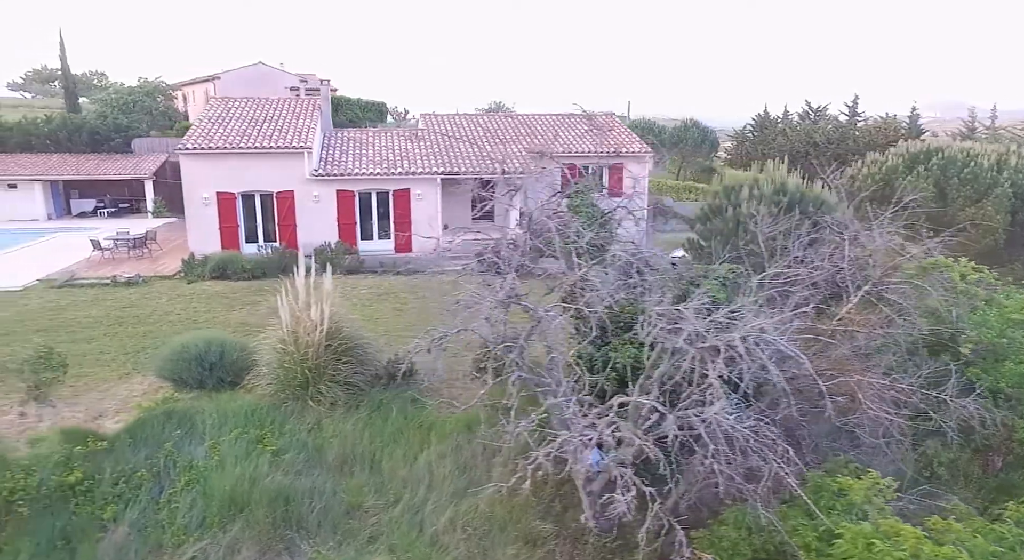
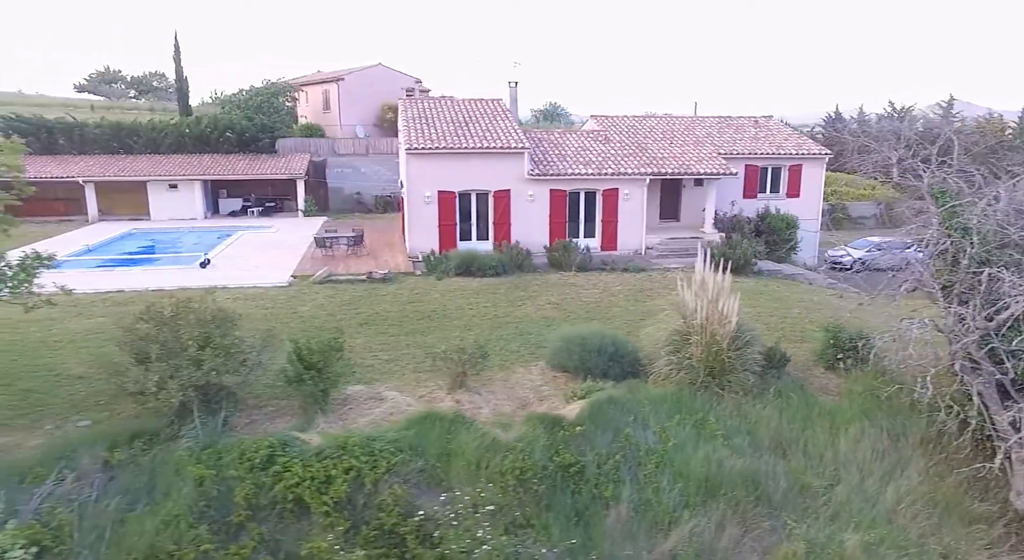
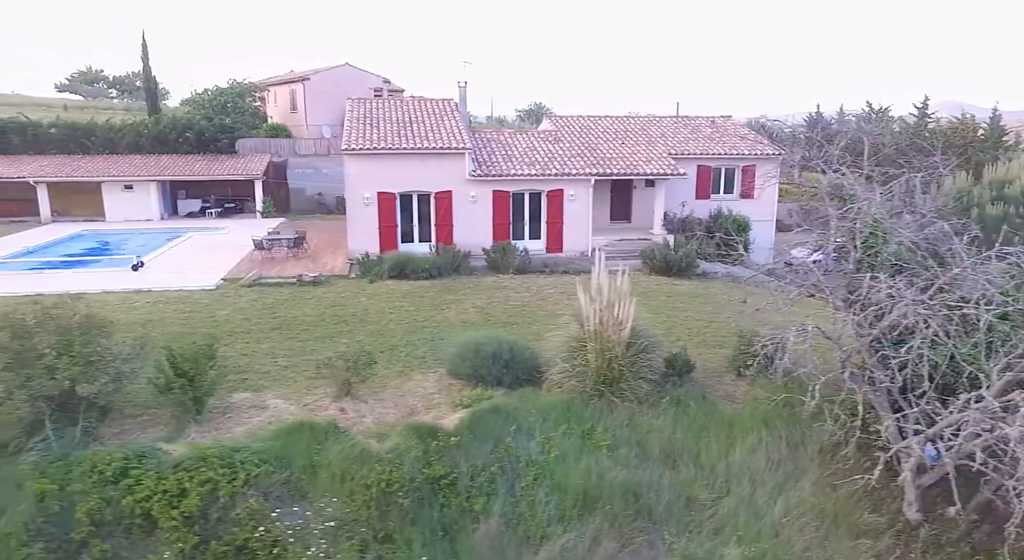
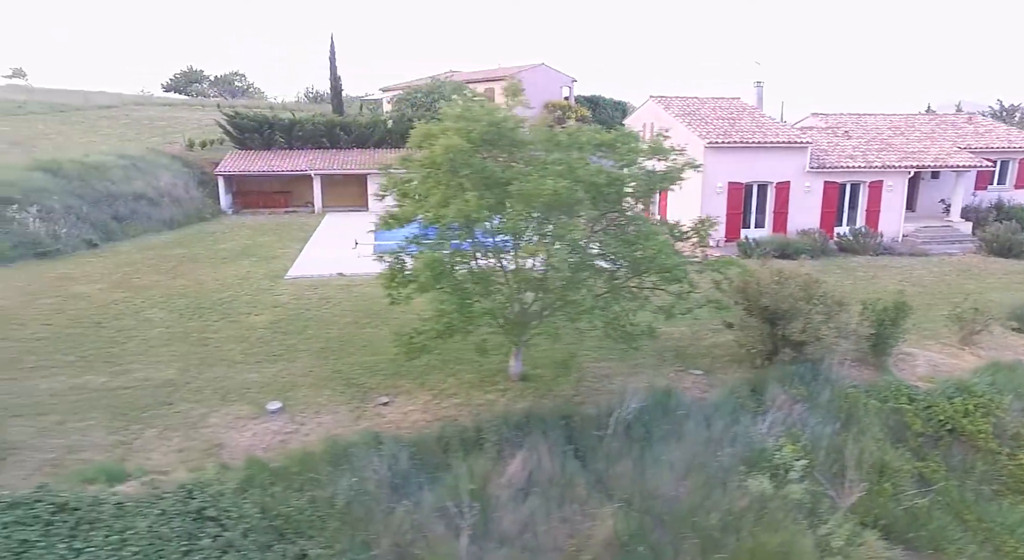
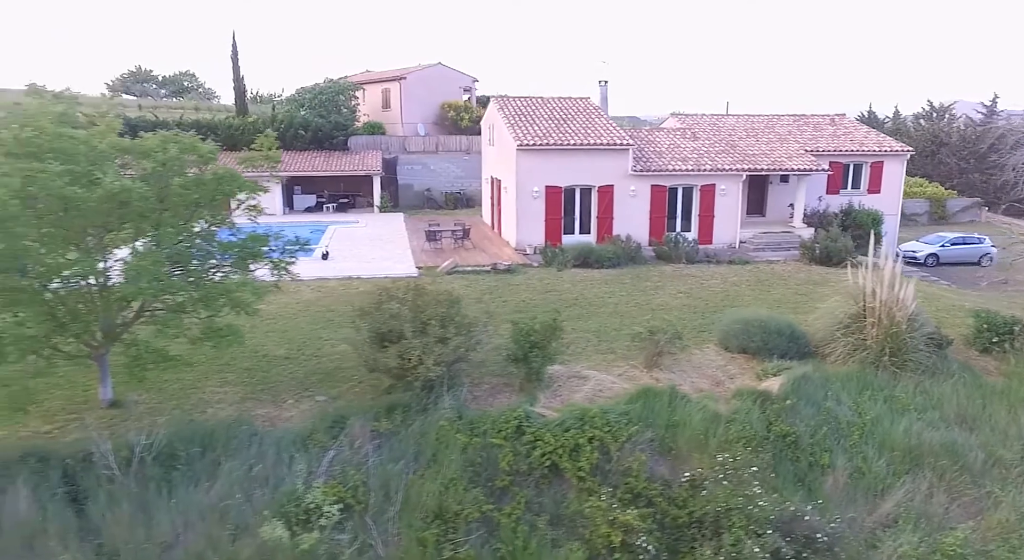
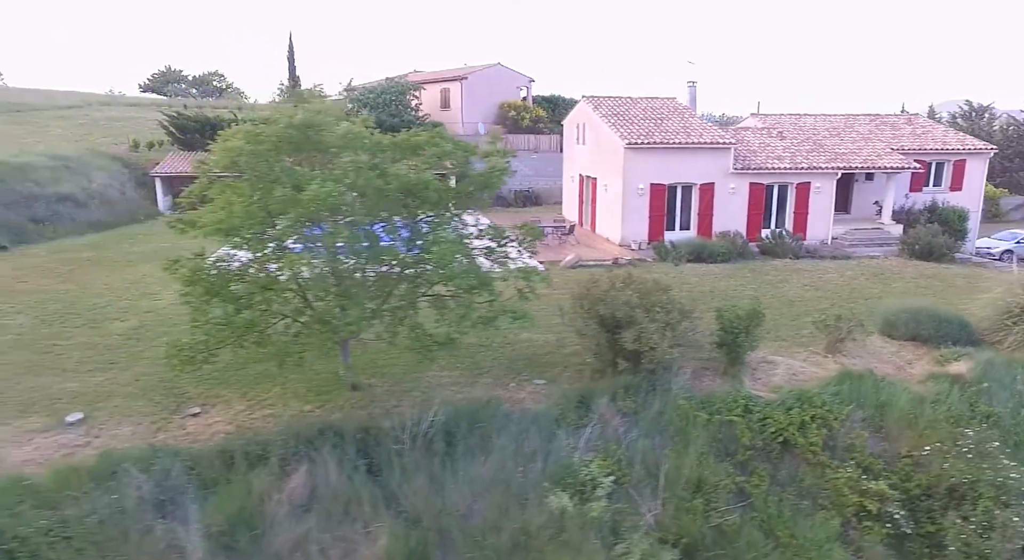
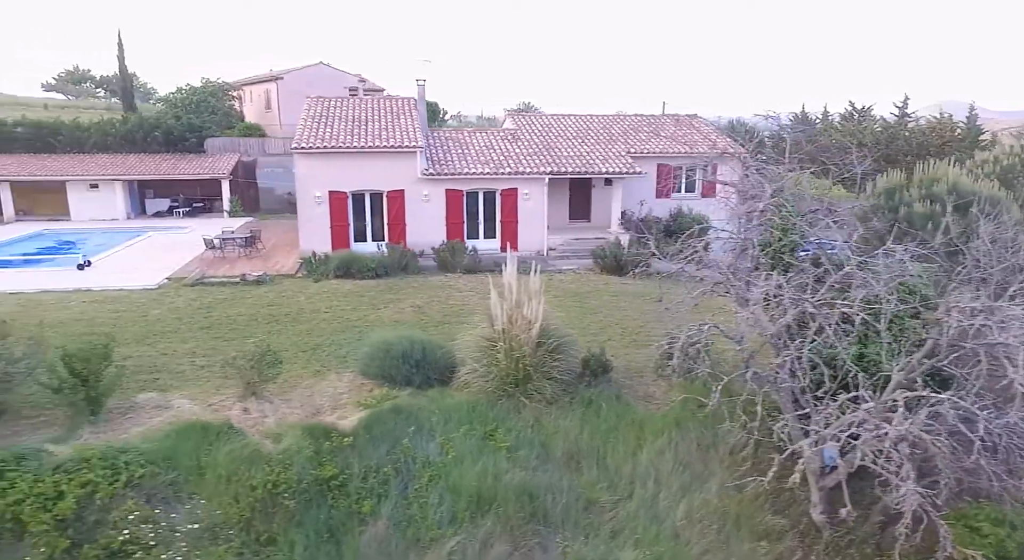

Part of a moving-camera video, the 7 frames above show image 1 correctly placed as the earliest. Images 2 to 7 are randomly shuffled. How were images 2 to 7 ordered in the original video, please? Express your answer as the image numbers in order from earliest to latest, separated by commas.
7, 3, 2, 5, 6, 4
